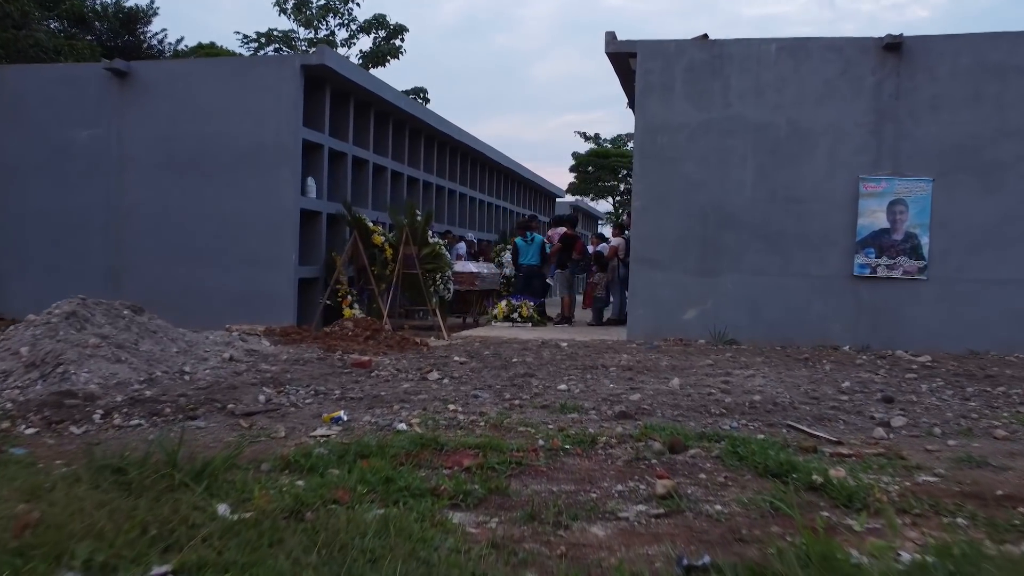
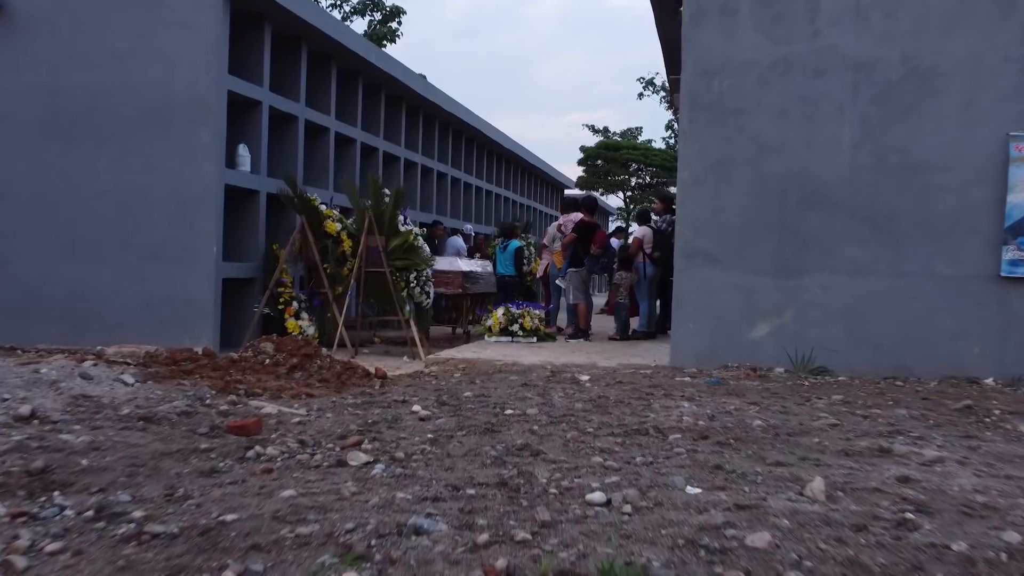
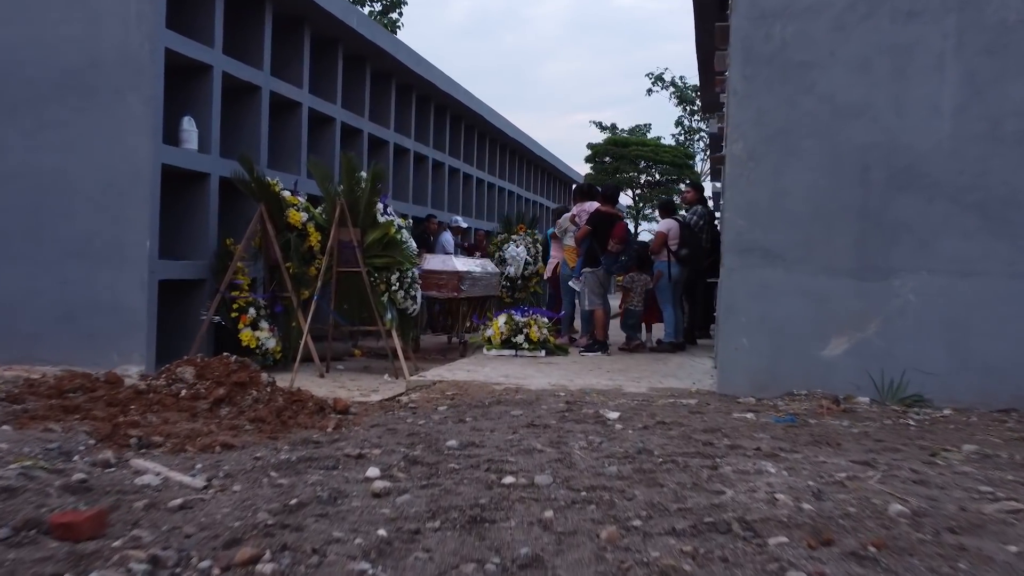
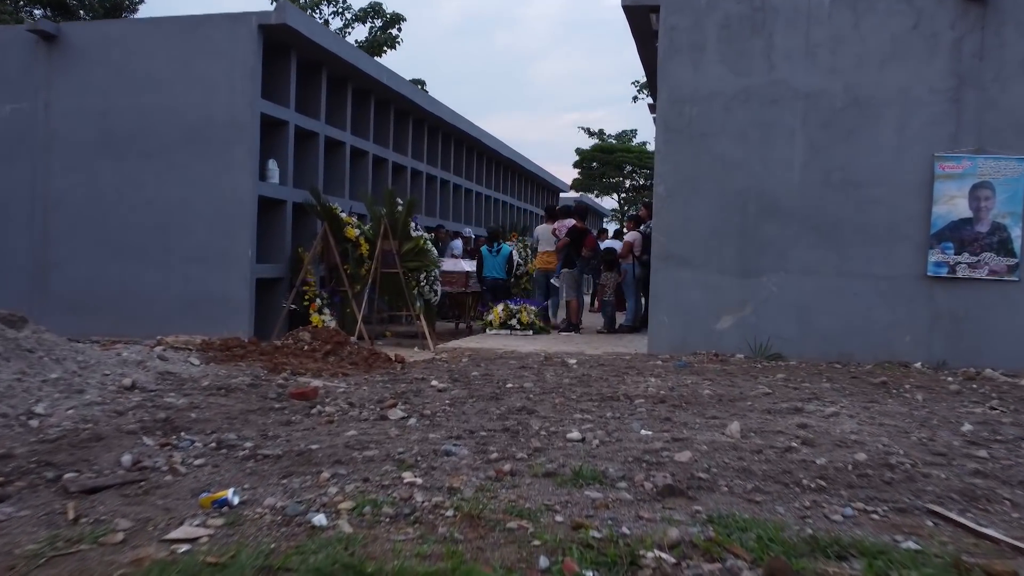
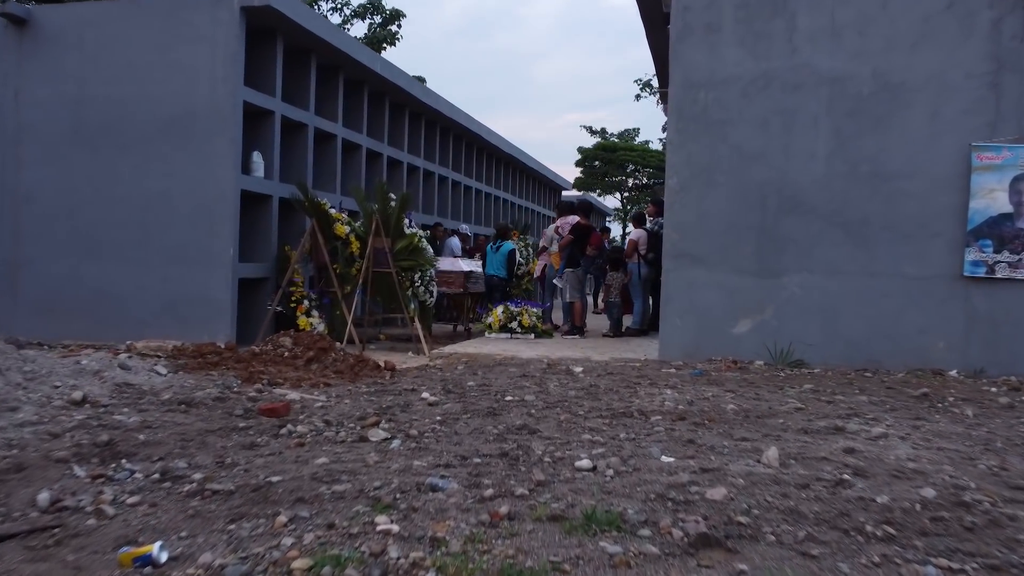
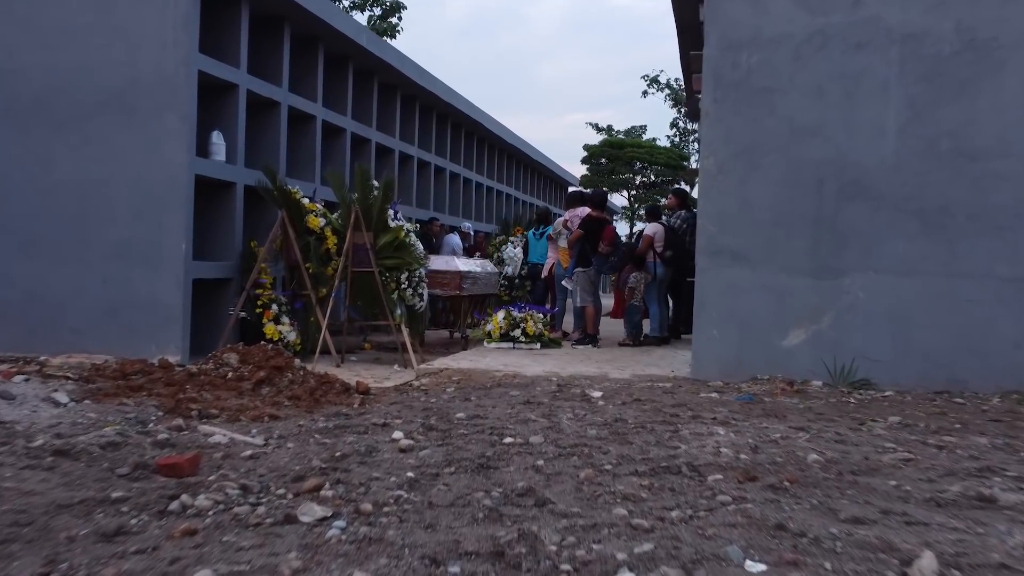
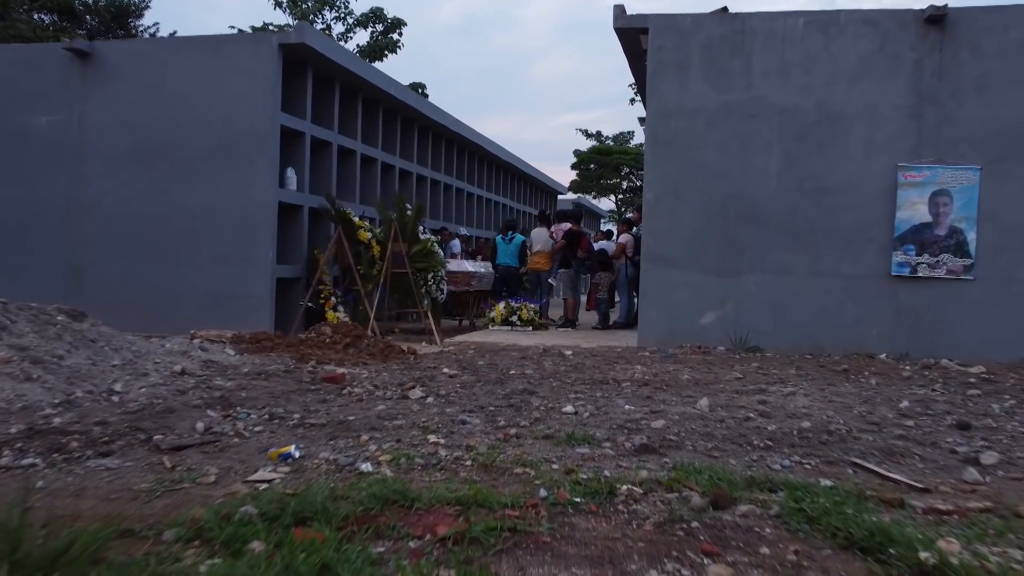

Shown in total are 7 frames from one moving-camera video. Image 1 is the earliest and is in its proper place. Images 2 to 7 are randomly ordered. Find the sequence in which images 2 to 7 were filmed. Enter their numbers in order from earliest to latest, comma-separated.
7, 4, 5, 2, 6, 3
